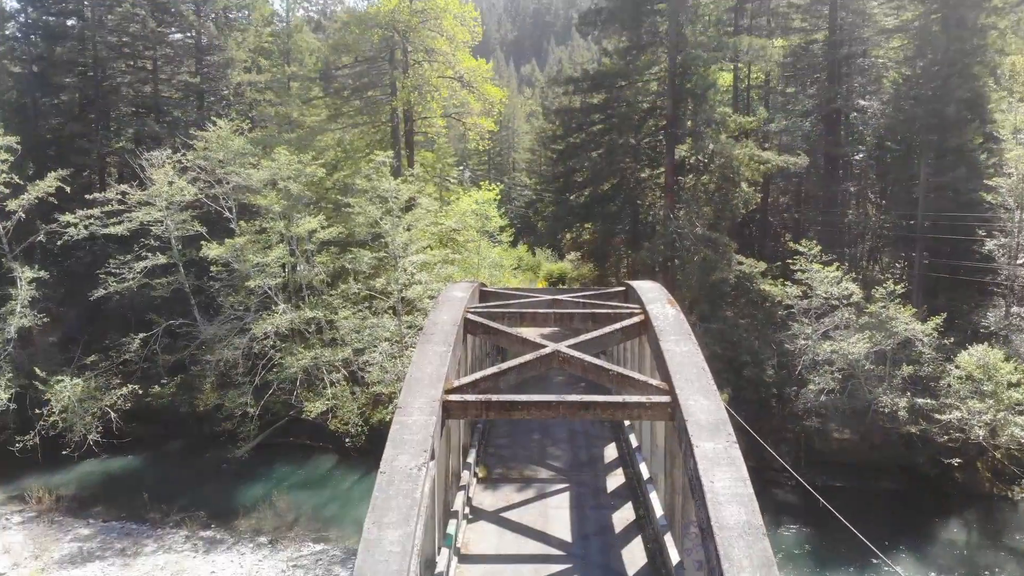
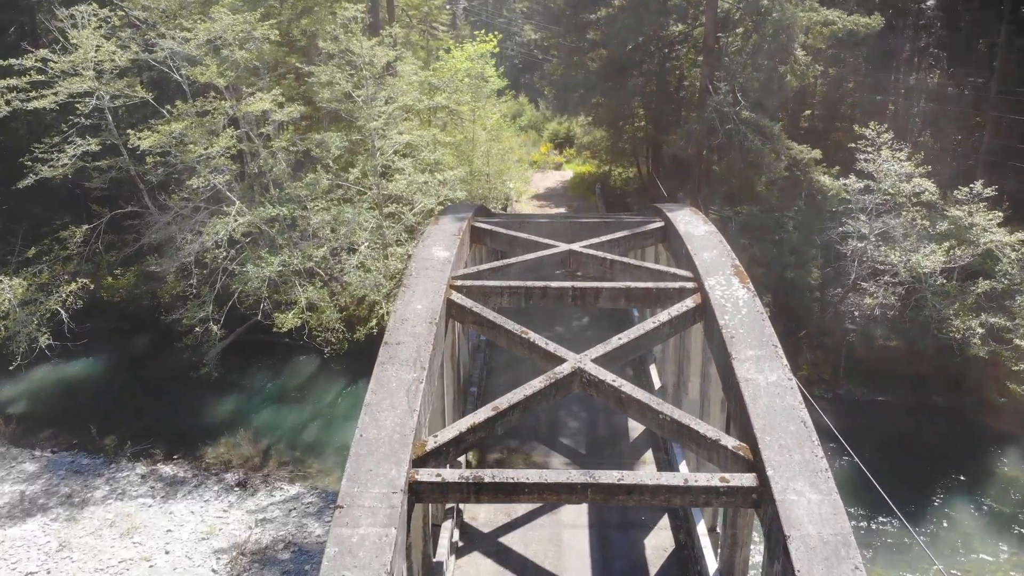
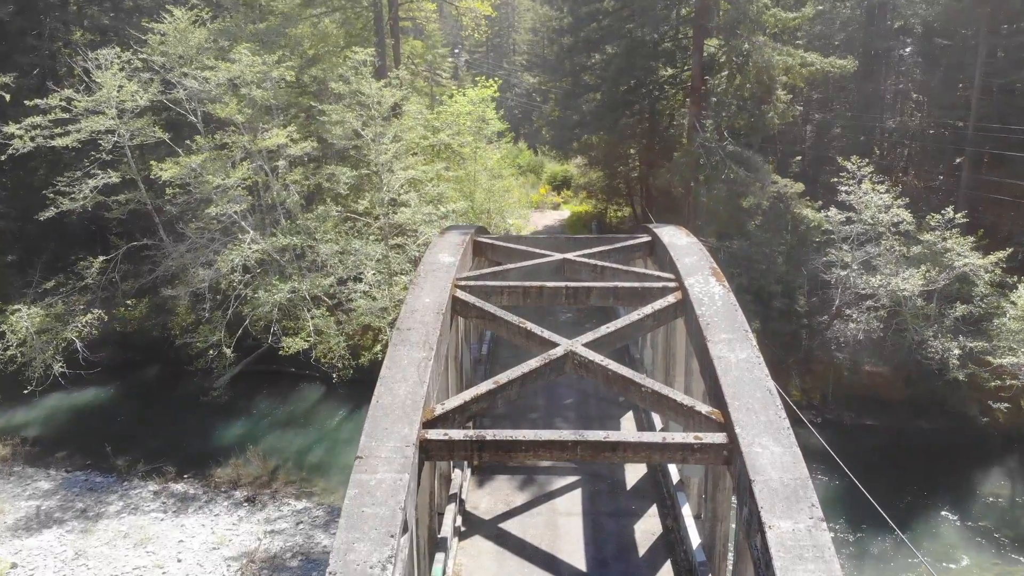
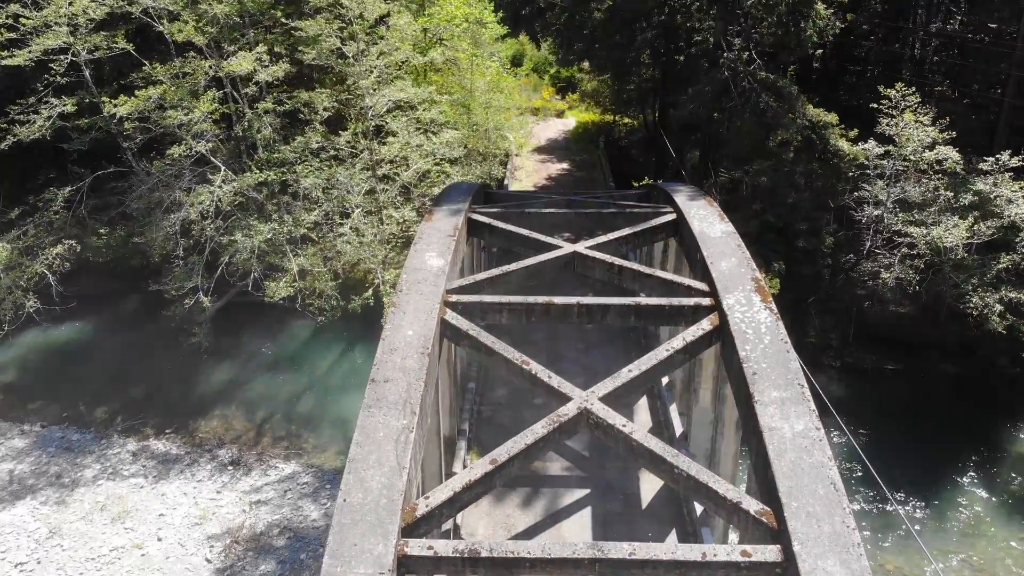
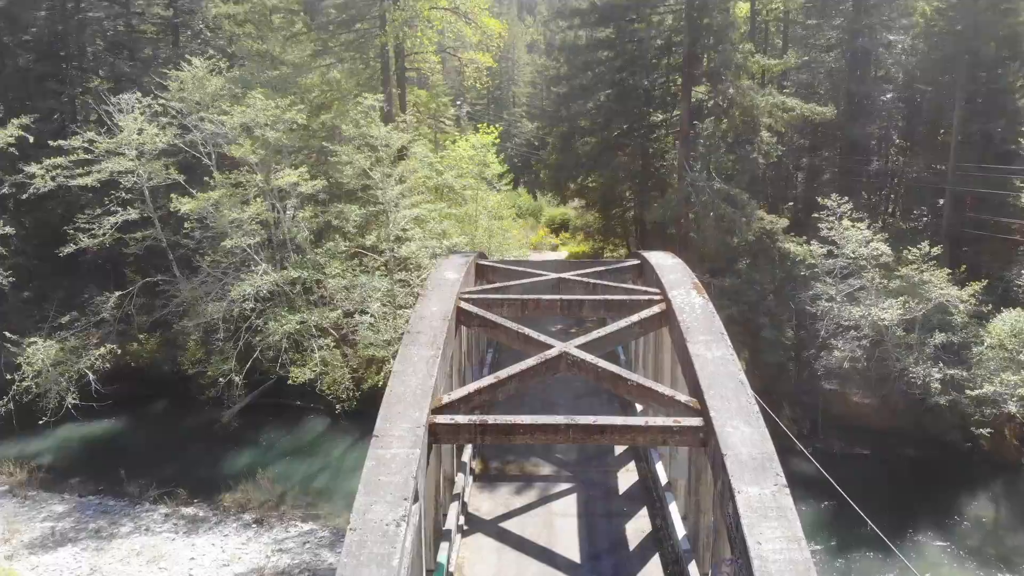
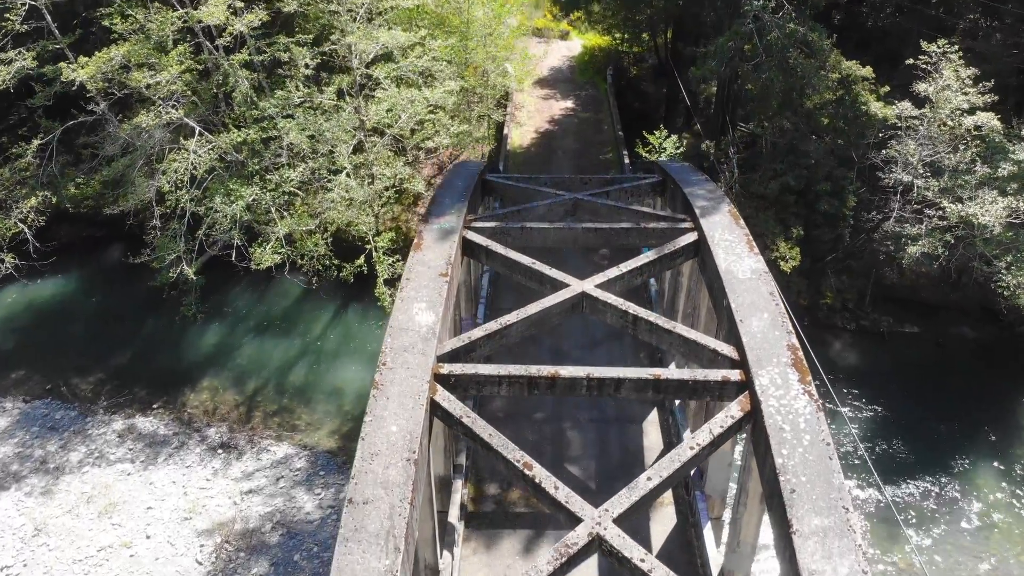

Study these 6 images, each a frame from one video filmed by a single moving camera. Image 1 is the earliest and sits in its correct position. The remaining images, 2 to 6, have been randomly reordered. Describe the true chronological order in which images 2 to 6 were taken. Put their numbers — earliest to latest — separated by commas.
5, 3, 2, 4, 6
